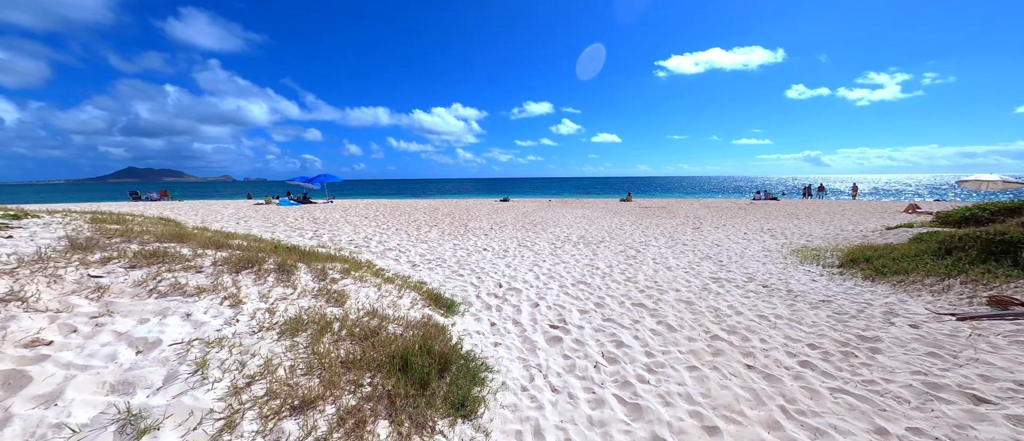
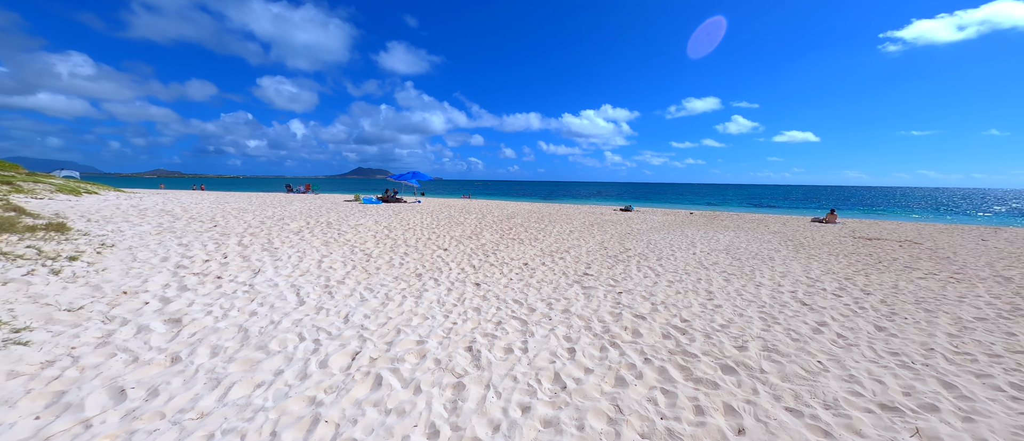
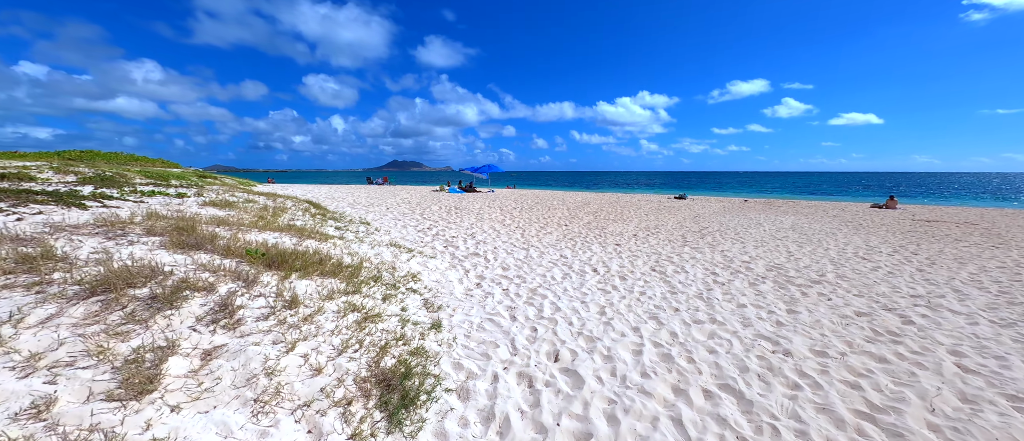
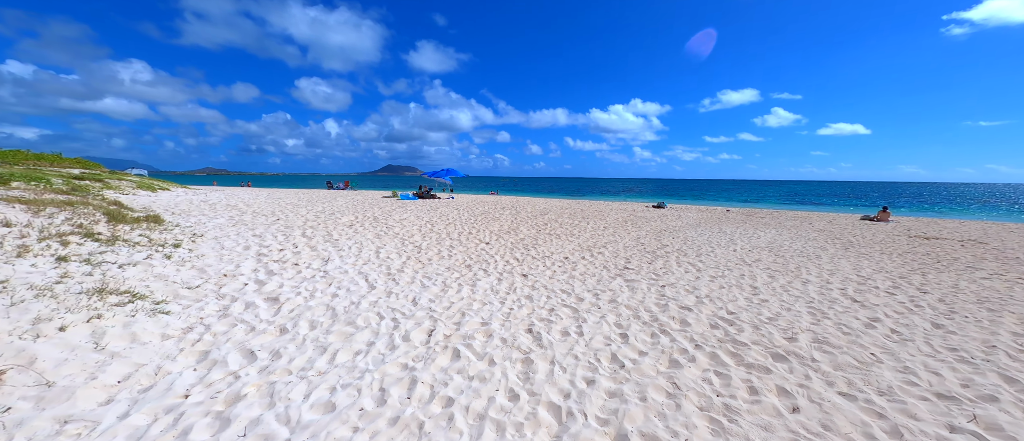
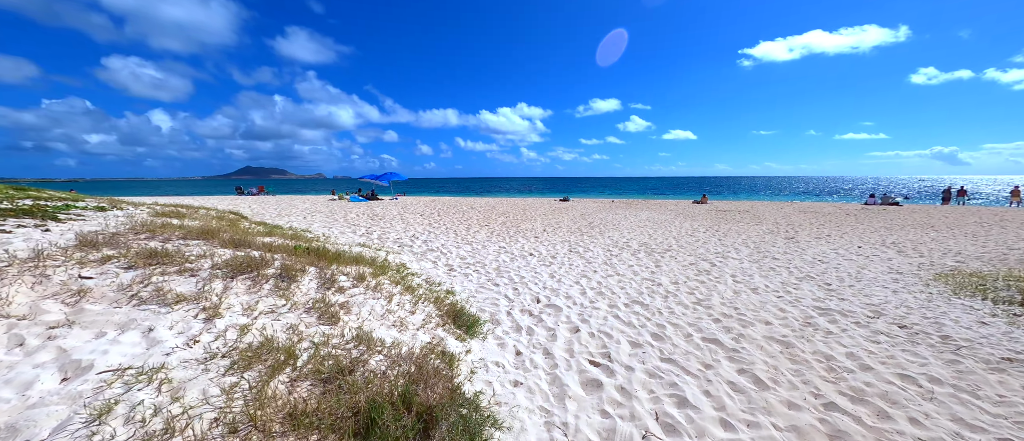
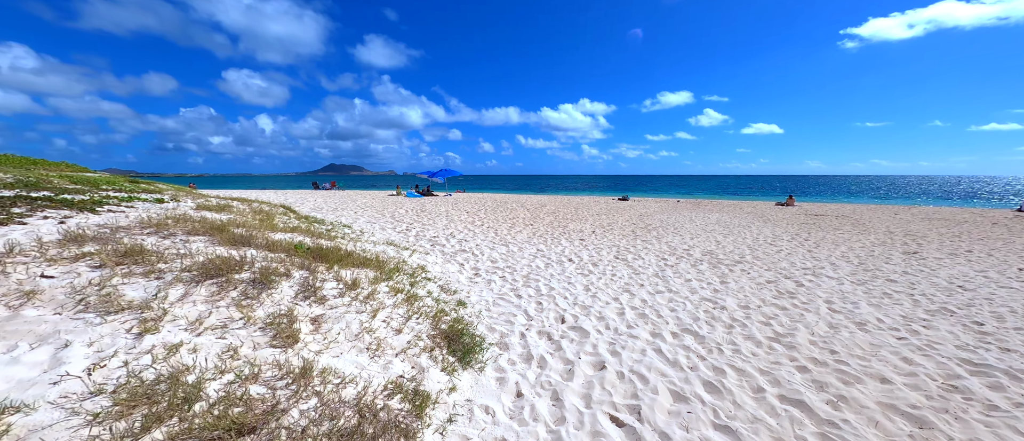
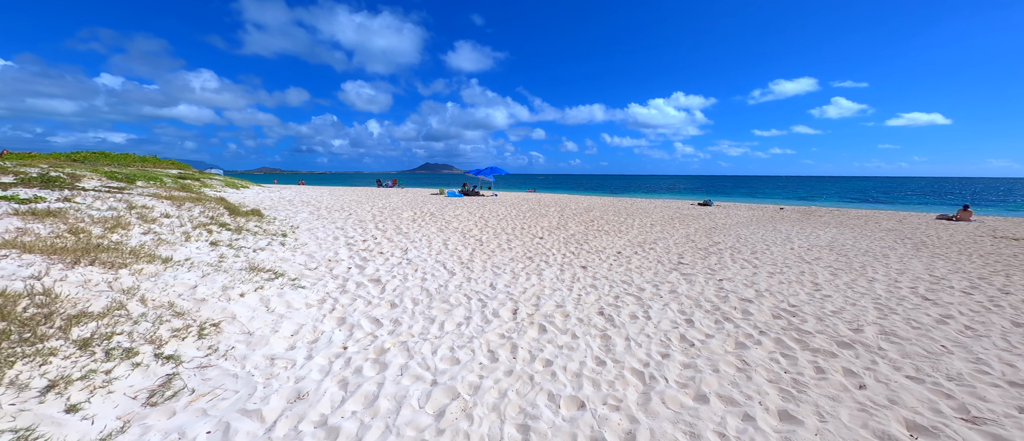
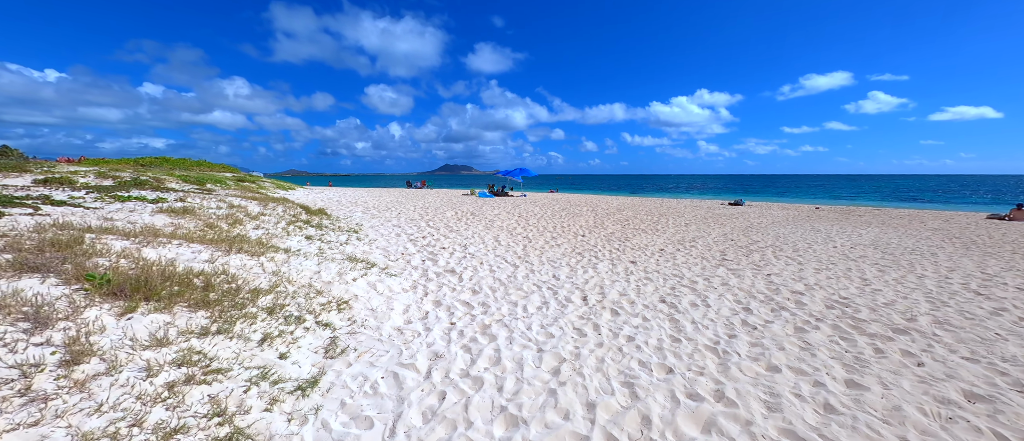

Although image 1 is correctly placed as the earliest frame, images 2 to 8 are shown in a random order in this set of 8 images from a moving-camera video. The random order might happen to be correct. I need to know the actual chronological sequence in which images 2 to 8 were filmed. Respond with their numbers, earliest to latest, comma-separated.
5, 6, 3, 8, 7, 4, 2
